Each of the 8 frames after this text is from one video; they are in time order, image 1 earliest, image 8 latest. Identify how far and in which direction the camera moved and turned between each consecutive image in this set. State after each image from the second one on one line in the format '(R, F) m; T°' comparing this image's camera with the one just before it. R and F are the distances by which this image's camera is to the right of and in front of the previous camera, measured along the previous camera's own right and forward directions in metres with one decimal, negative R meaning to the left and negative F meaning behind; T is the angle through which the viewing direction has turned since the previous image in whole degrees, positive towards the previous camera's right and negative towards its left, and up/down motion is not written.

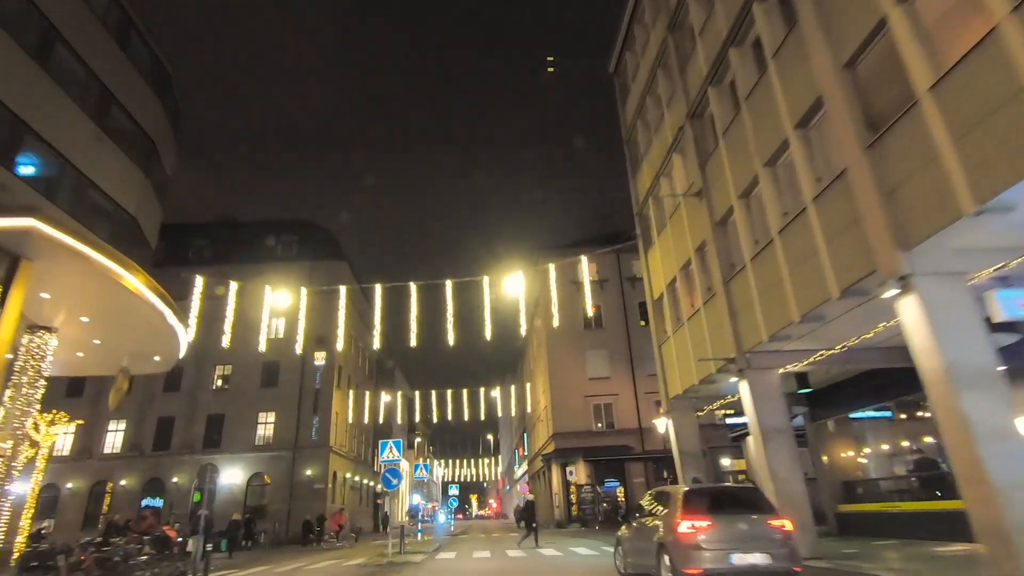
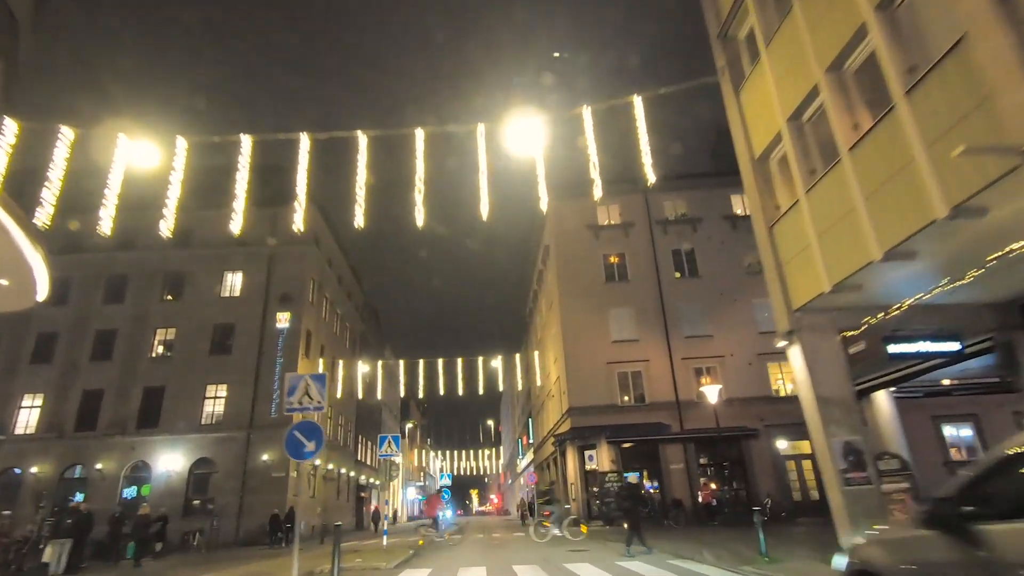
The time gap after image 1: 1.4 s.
(-0.2, +7.1) m; 0°
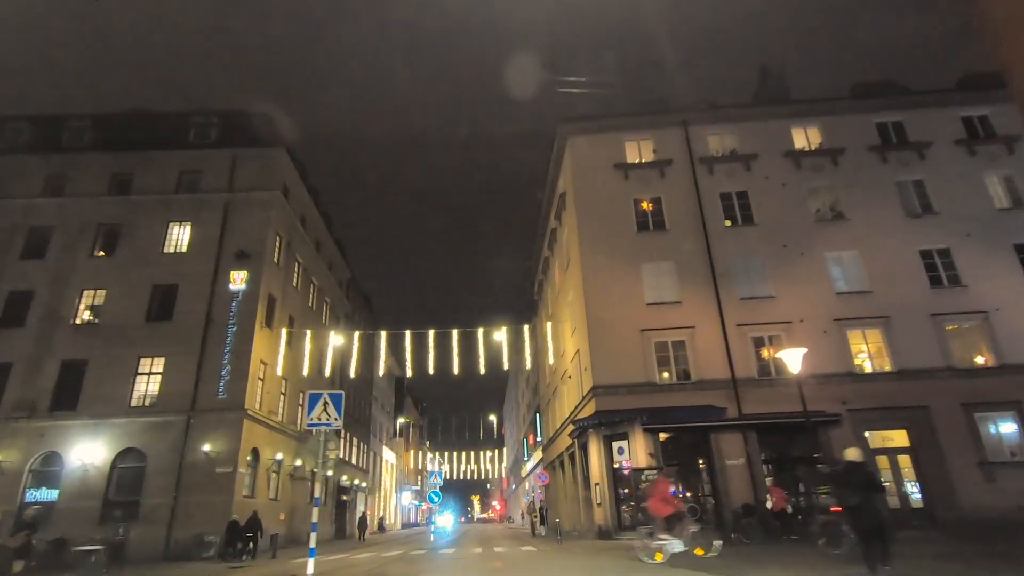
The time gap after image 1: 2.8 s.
(-0.2, +6.2) m; 0°
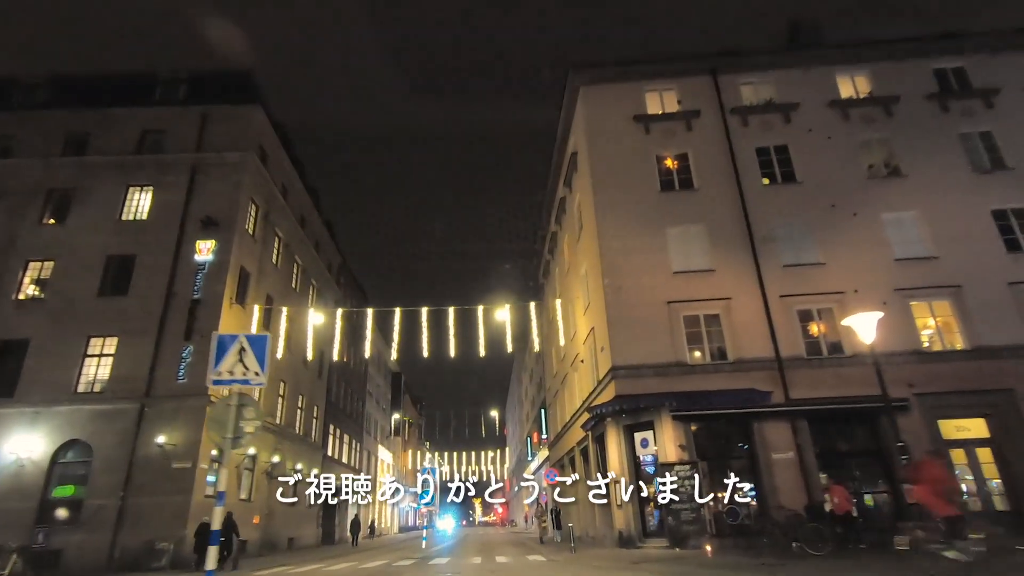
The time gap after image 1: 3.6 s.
(-0.1, +3.3) m; 0°
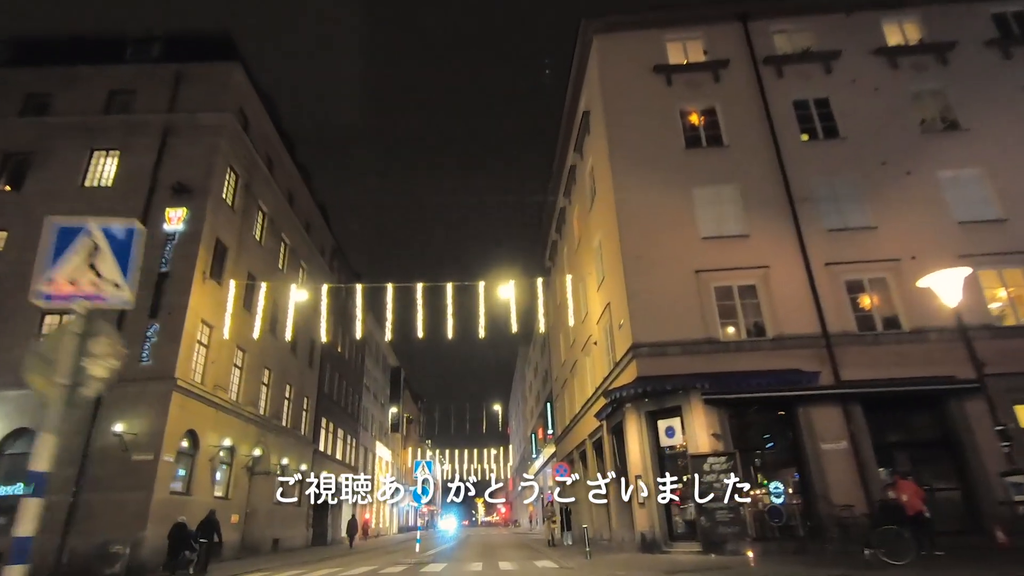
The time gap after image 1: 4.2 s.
(-0.1, +2.5) m; 0°
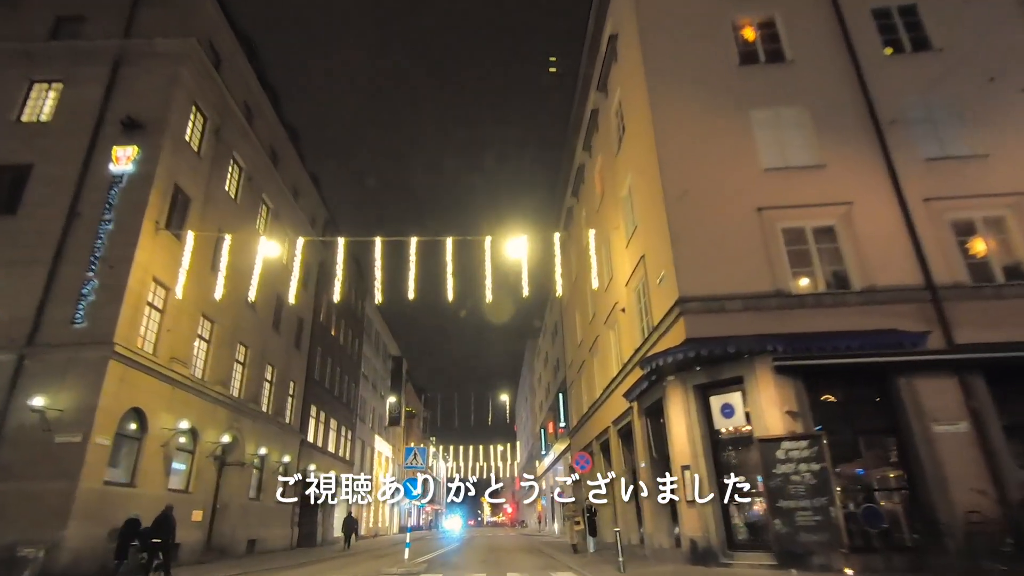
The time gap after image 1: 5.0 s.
(-0.2, +3.5) m; -1°
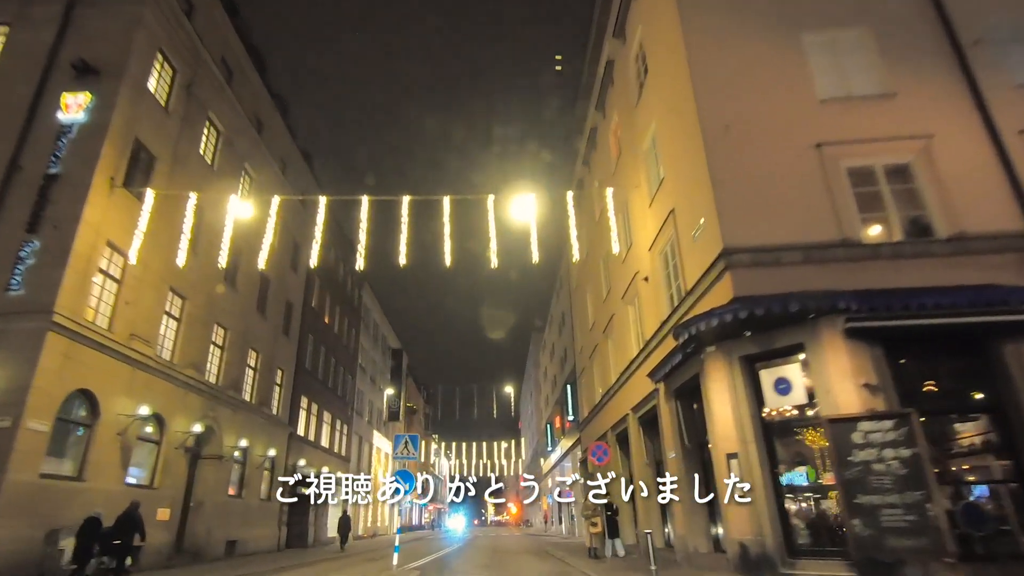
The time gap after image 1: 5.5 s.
(-0.1, +2.3) m; 0°
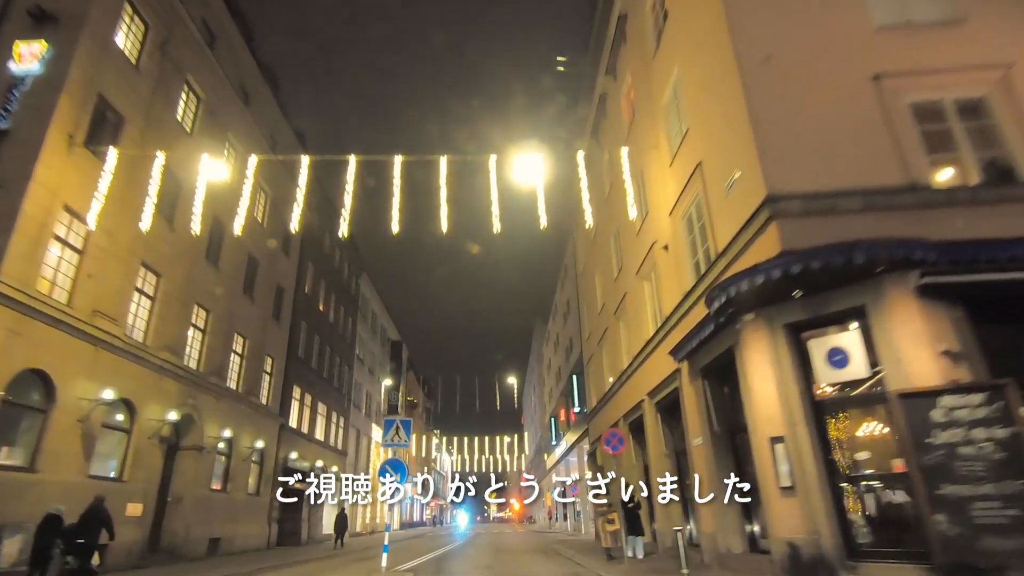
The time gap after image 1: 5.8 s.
(-0.1, +1.6) m; 0°
